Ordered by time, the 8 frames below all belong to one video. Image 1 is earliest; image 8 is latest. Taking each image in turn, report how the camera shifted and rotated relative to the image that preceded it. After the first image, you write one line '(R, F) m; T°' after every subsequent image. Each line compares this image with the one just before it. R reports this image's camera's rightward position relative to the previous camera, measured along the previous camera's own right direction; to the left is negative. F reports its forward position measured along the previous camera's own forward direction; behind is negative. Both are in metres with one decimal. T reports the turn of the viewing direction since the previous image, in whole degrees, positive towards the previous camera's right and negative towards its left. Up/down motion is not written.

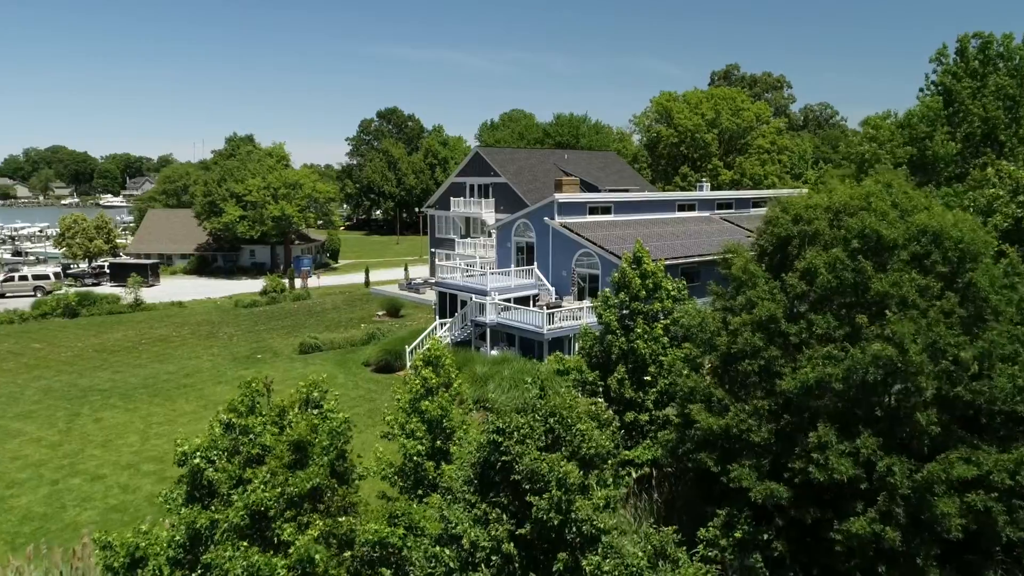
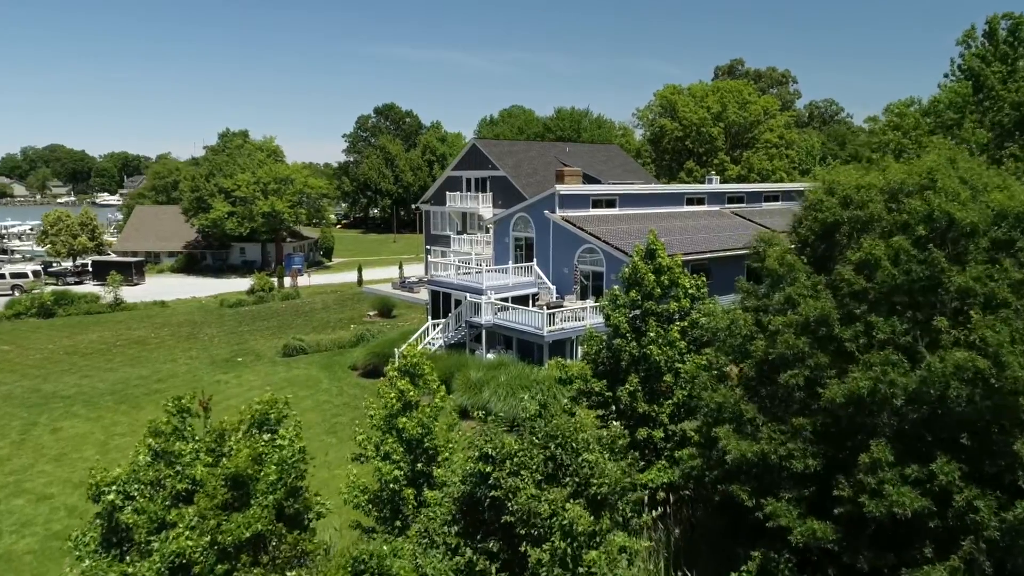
(+0.1, +2.1) m; 0°
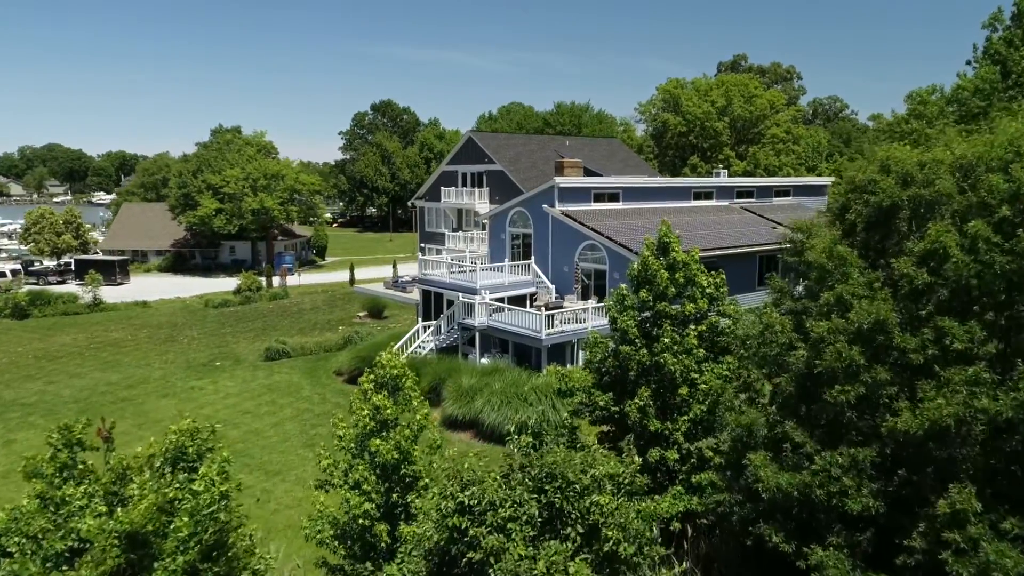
(+0.1, +1.9) m; 0°
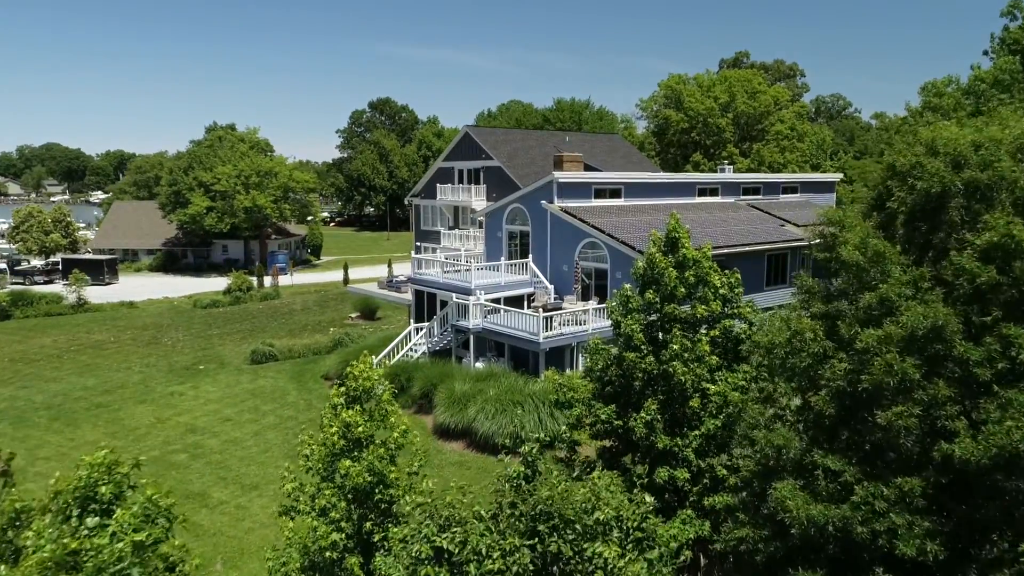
(+0.1, +1.2) m; 0°
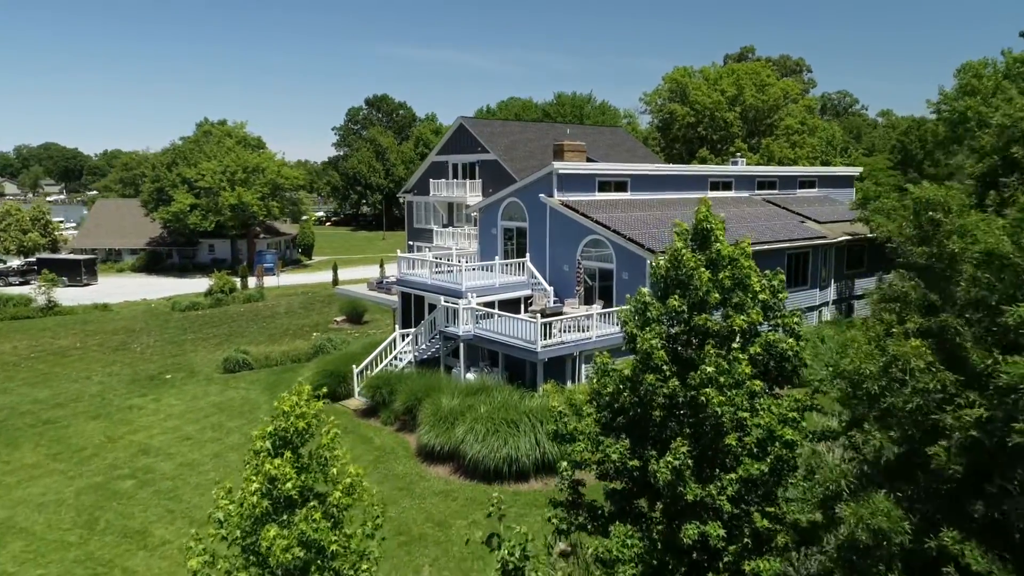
(+0.2, +2.3) m; 0°
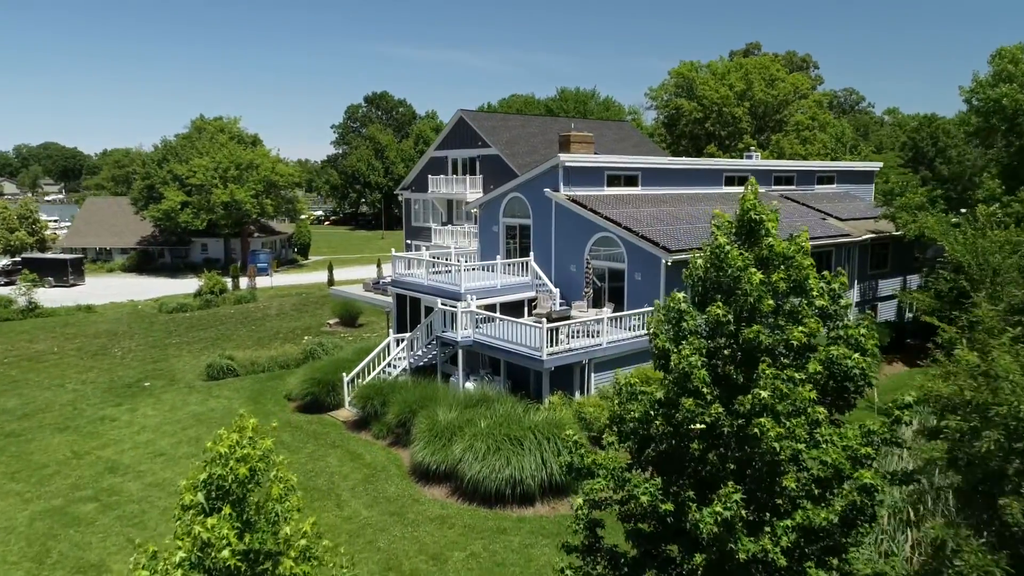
(-0.1, +1.6) m; 0°
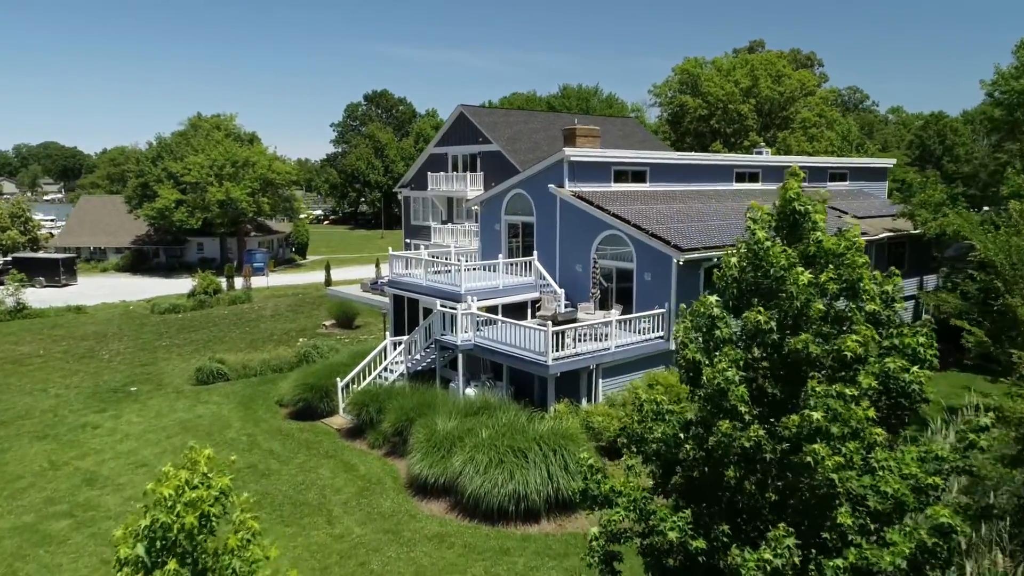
(-0.1, +1.0) m; 0°
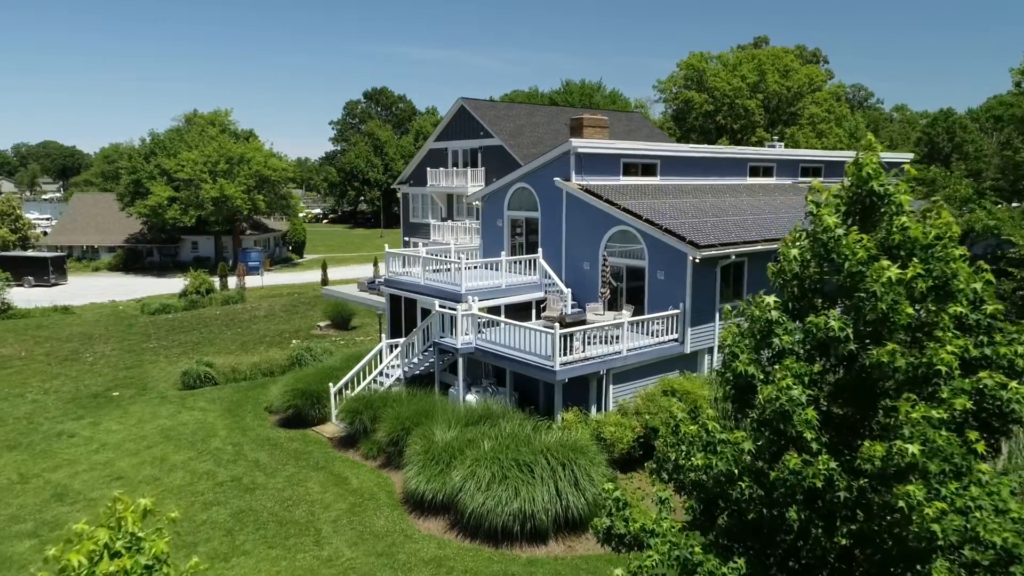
(-0.1, +1.2) m; 0°
